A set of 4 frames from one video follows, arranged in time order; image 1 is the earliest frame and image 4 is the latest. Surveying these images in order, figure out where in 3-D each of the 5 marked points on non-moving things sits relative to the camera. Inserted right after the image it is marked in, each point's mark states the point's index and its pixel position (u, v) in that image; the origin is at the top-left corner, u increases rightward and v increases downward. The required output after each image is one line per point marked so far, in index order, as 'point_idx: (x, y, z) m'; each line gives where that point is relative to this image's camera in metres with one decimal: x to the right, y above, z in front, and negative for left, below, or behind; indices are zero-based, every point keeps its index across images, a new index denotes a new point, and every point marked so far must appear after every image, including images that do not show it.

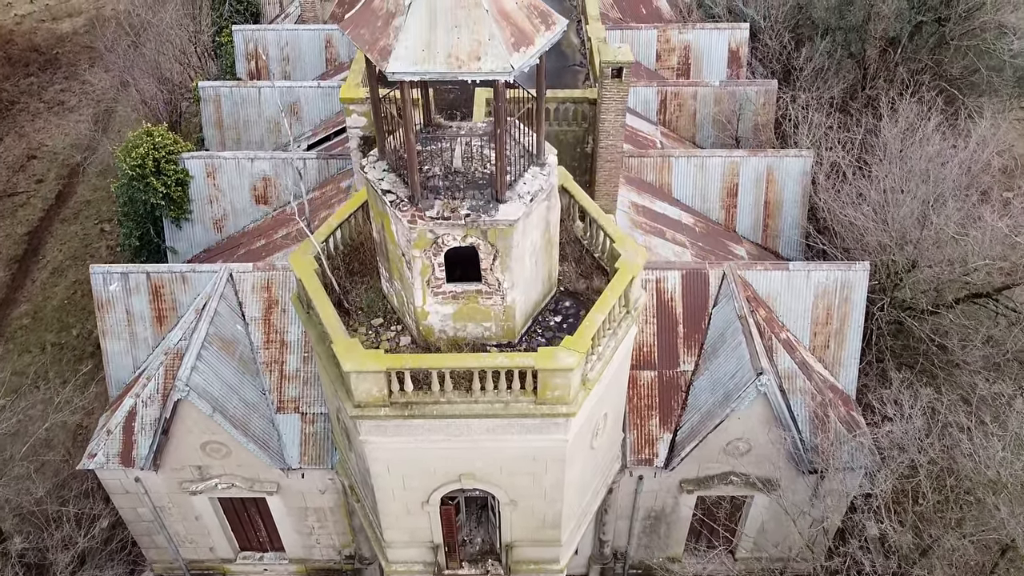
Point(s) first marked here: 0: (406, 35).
0: (-1.6, +3.9, +12.1) m
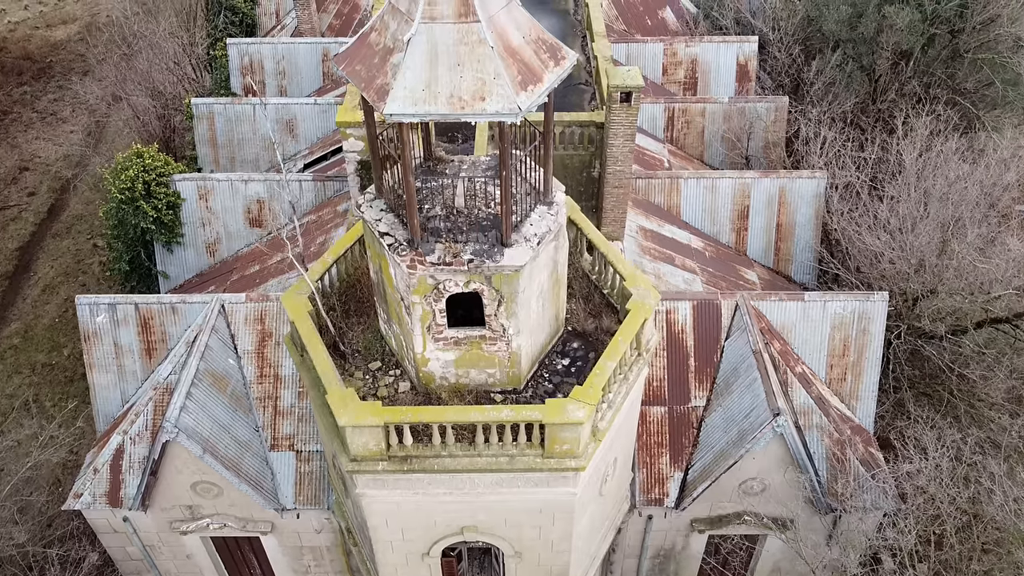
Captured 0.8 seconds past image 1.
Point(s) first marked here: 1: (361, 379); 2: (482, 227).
0: (-1.5, +3.1, +11.2) m
1: (-3.0, -1.8, +15.6) m
2: (-0.5, +1.1, +13.7) m
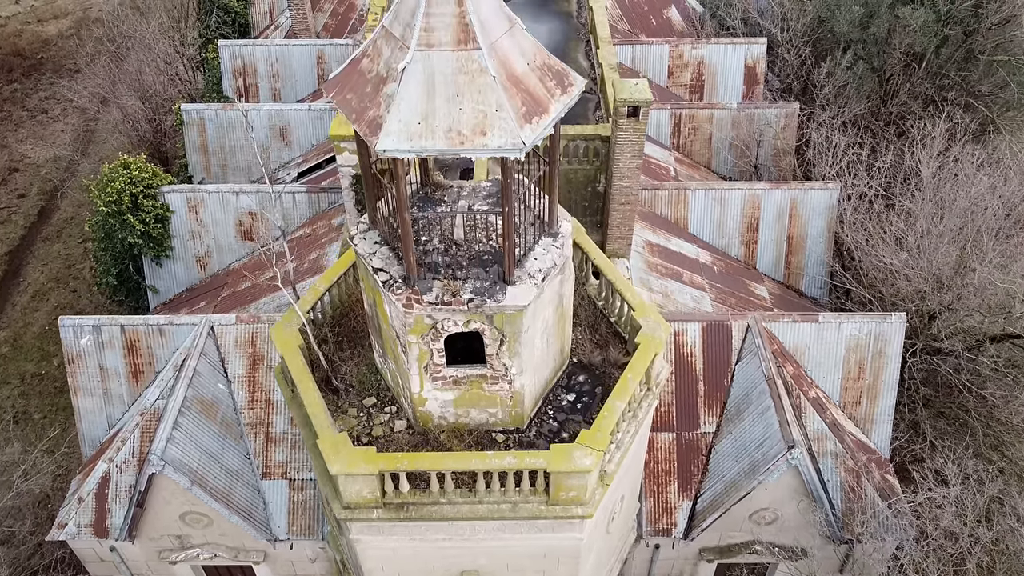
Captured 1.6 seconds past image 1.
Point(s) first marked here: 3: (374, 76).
0: (-1.5, +2.4, +10.3) m
1: (-3.0, -2.4, +14.7) m
2: (-0.5, +0.4, +12.8) m
3: (-1.9, +2.9, +10.8) m
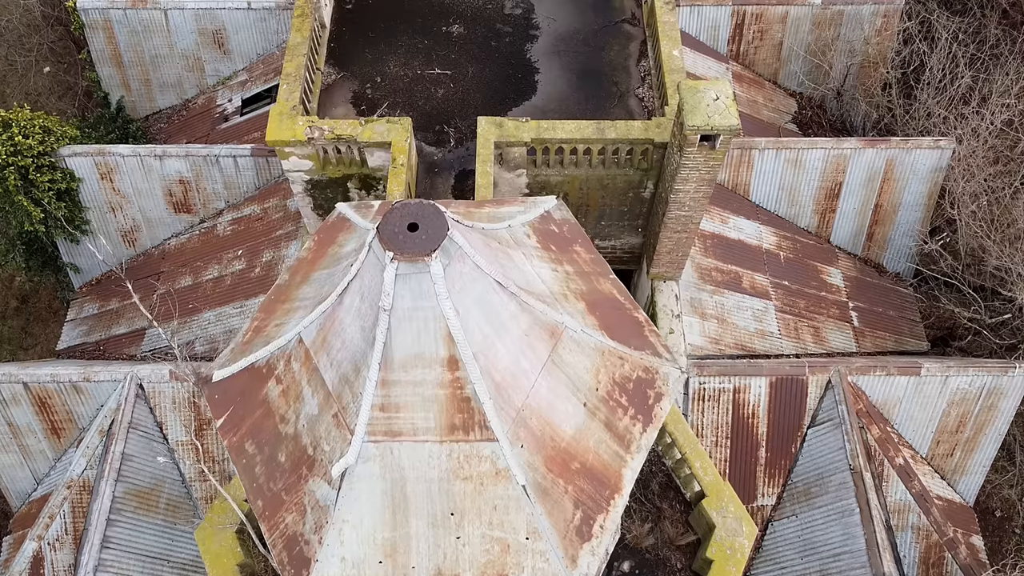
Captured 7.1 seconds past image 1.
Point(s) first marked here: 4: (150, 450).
0: (-1.2, -1.7, +5.3) m
1: (-2.6, -4.9, +11.0) m
2: (-0.2, -2.8, +8.3) m
3: (-1.6, -1.1, +5.6) m
4: (-7.2, -3.2, +15.7) m
